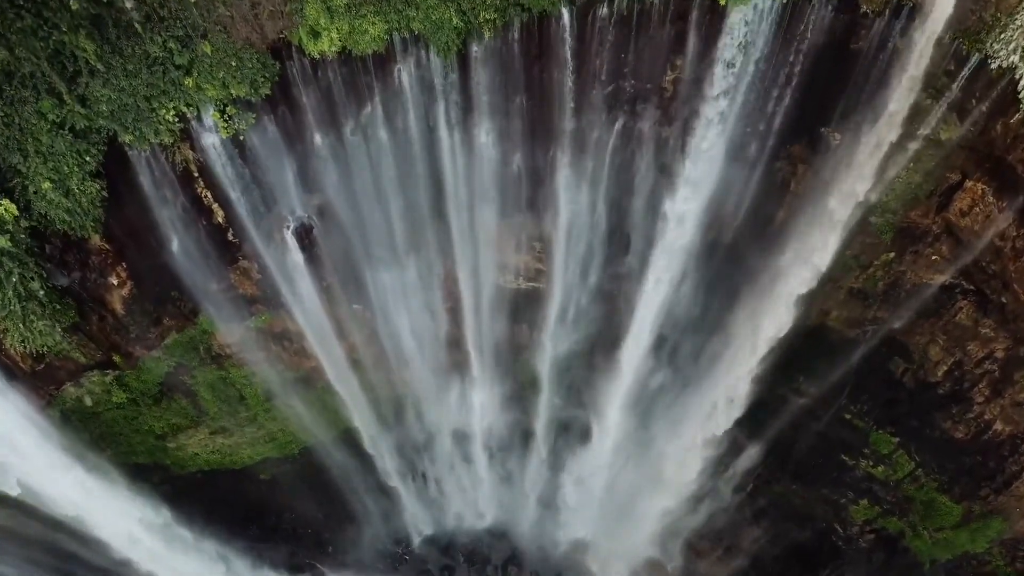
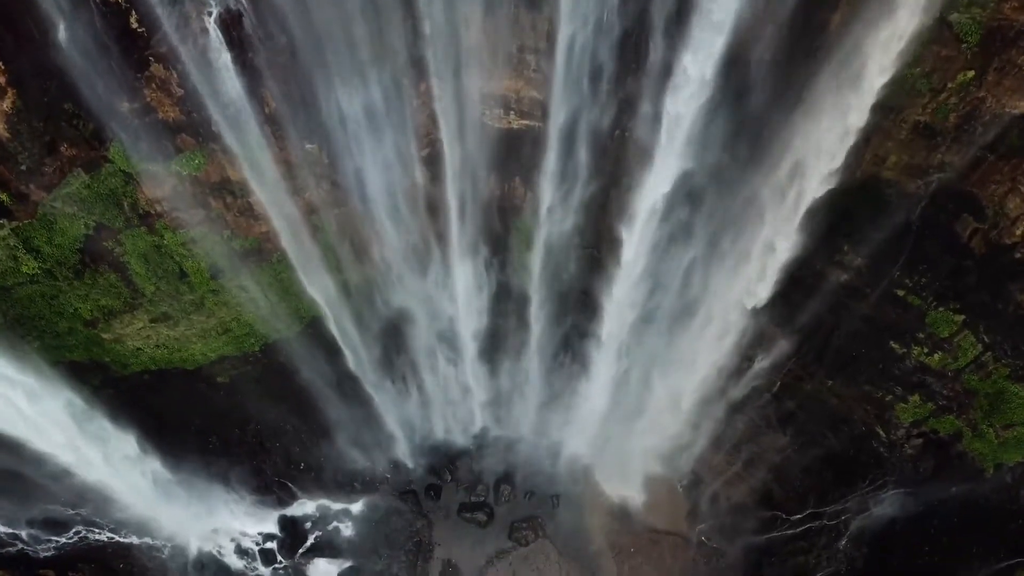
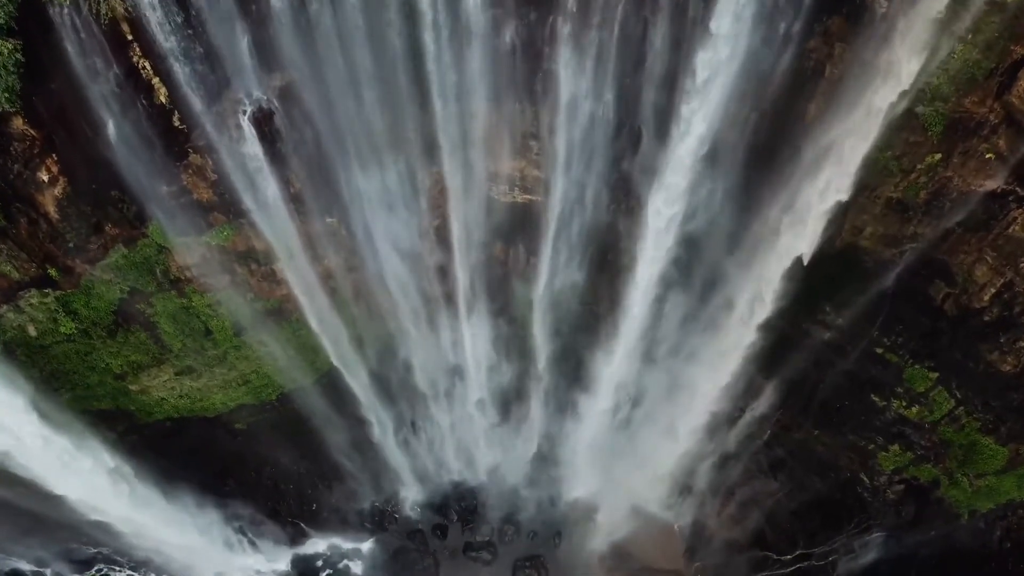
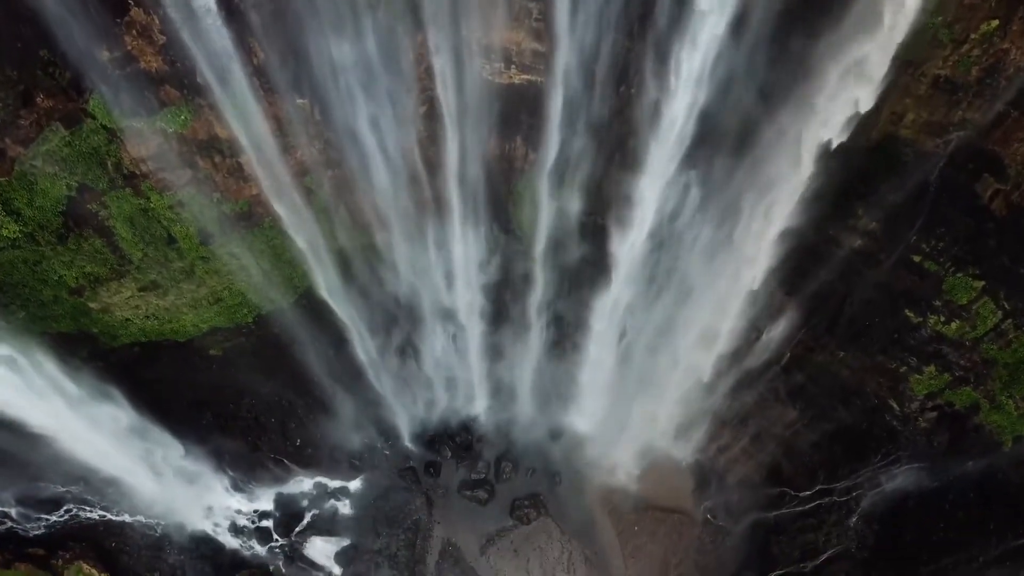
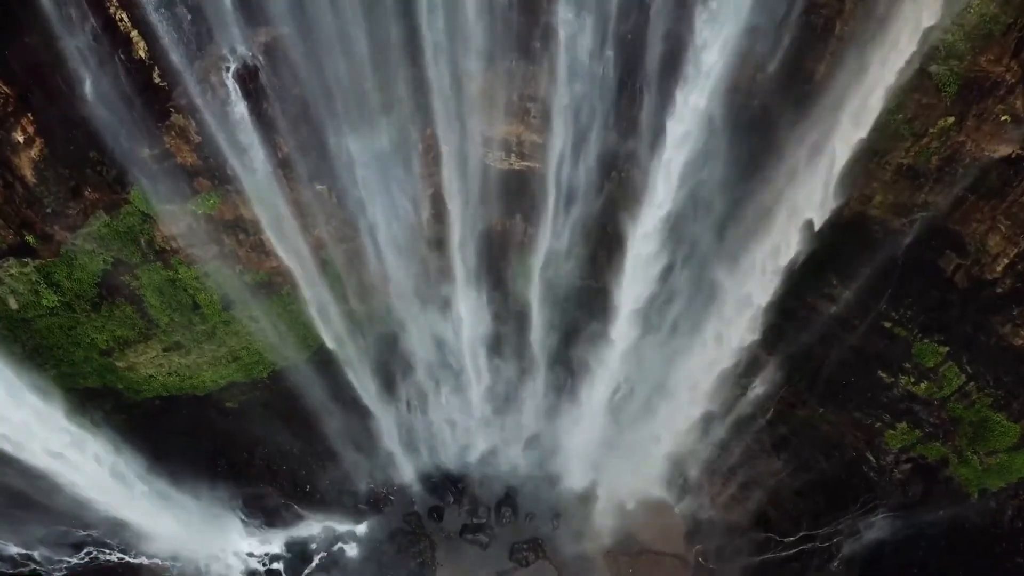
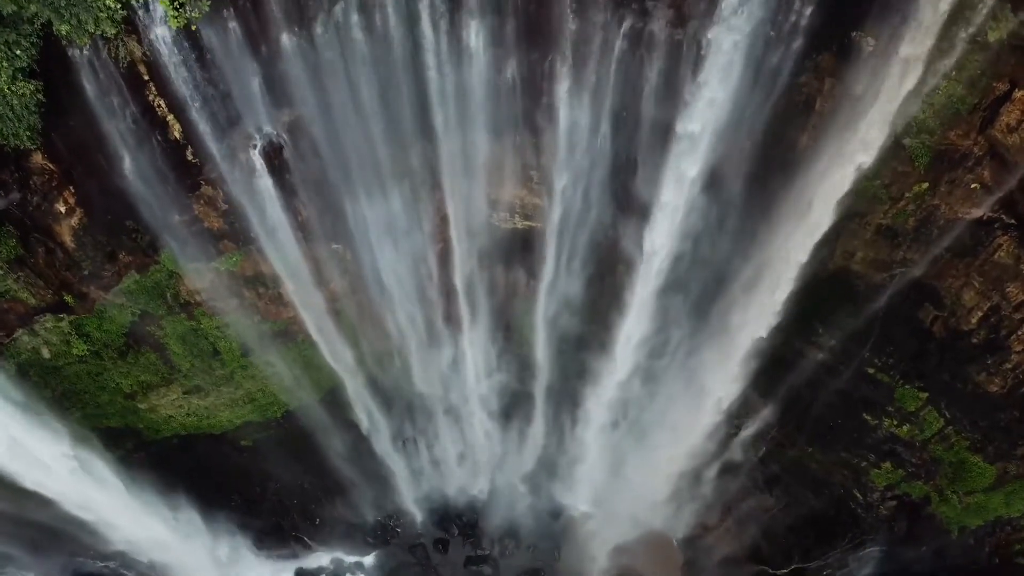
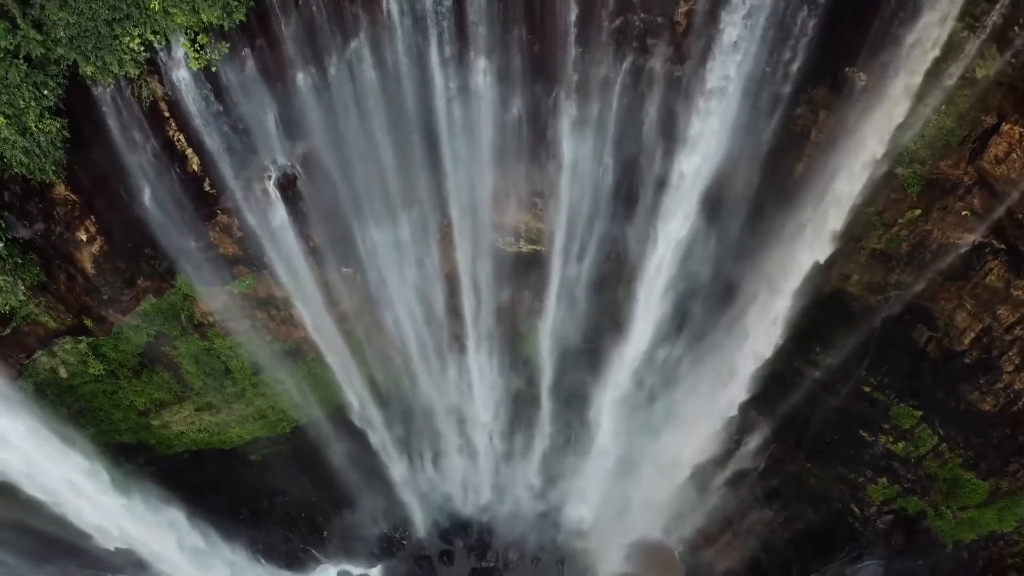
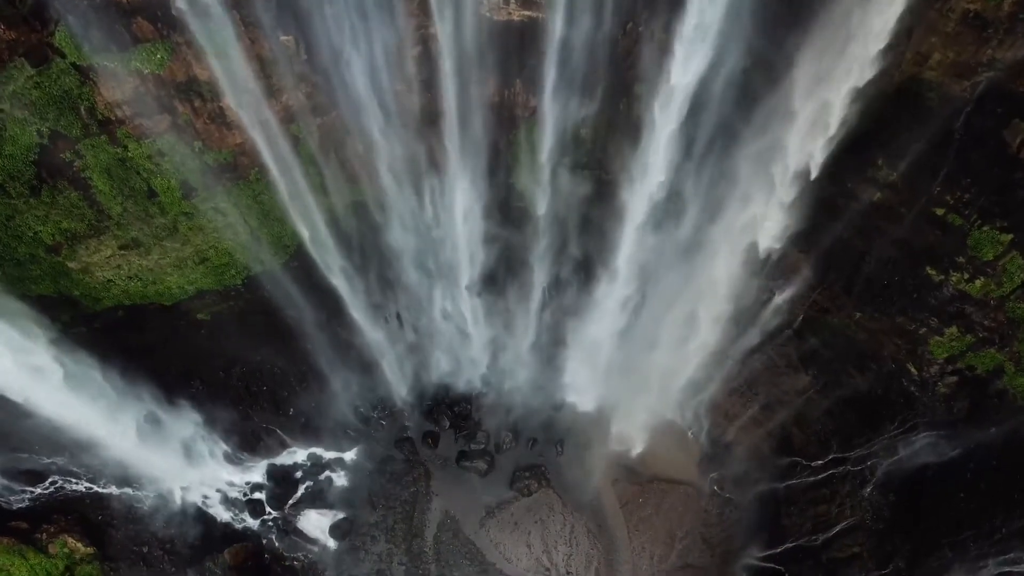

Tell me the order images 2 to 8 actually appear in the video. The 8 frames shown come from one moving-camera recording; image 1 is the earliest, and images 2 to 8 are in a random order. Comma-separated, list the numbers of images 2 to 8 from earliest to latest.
7, 6, 3, 5, 2, 4, 8
